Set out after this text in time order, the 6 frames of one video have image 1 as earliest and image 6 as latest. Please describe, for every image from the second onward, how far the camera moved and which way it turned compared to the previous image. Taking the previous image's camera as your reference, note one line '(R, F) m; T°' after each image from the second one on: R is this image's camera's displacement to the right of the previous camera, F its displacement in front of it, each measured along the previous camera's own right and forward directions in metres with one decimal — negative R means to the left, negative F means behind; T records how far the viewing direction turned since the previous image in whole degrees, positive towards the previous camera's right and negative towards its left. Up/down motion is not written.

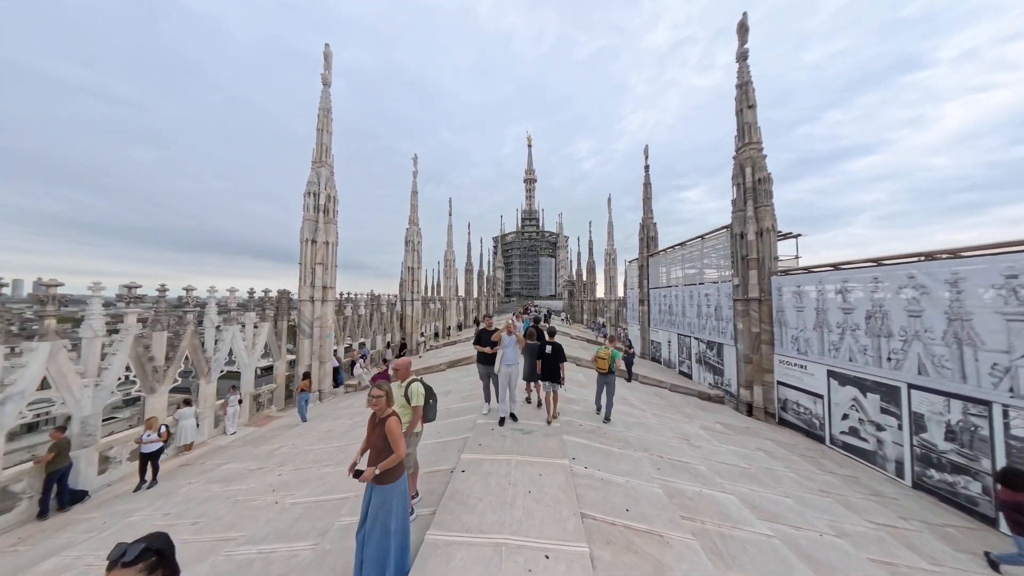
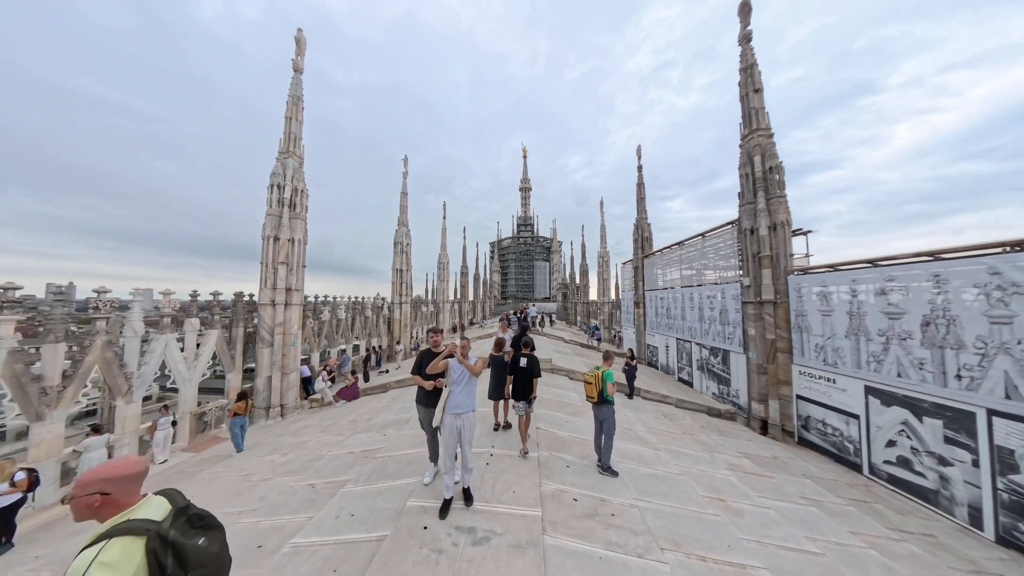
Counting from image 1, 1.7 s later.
(+0.3, +1.4) m; +1°
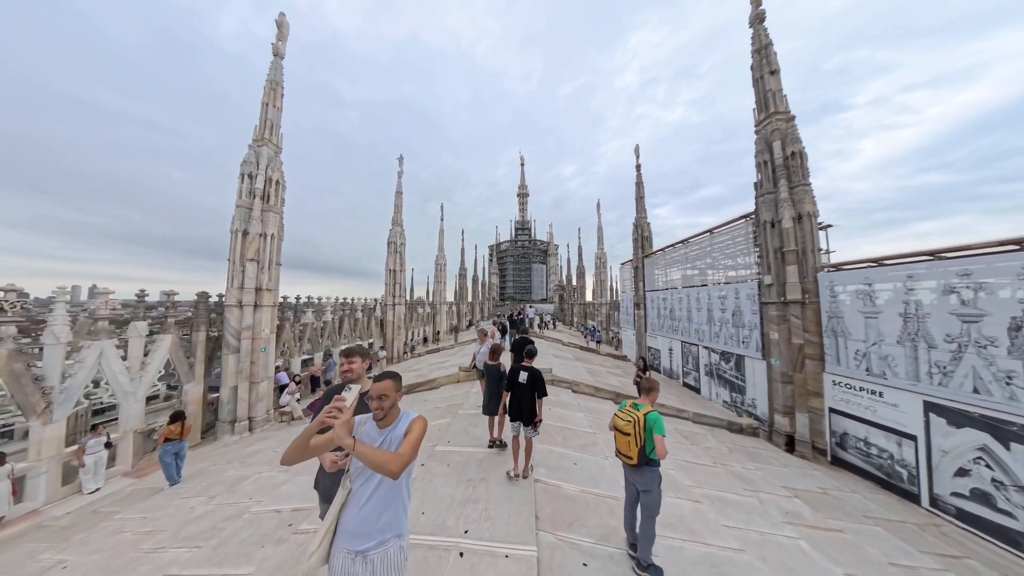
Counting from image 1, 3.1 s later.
(+0.1, +1.2) m; +1°
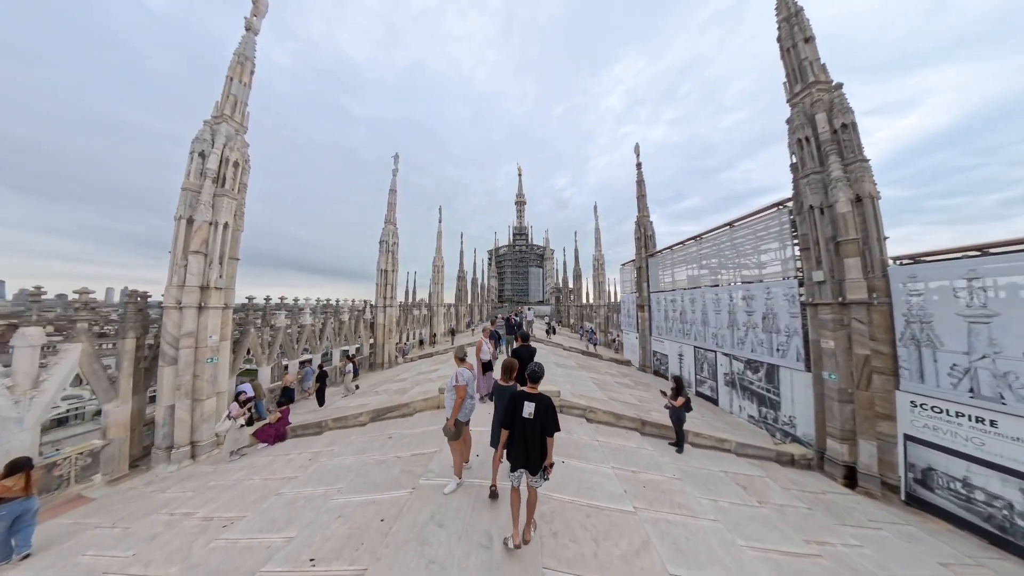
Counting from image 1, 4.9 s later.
(0.0, +1.7) m; +1°
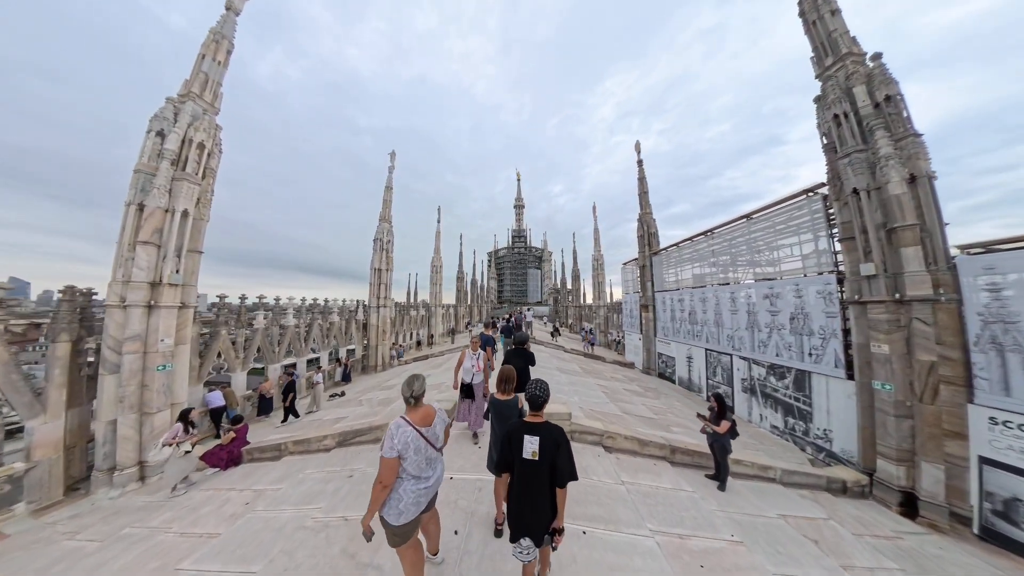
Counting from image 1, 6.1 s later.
(0.0, +1.2) m; 0°
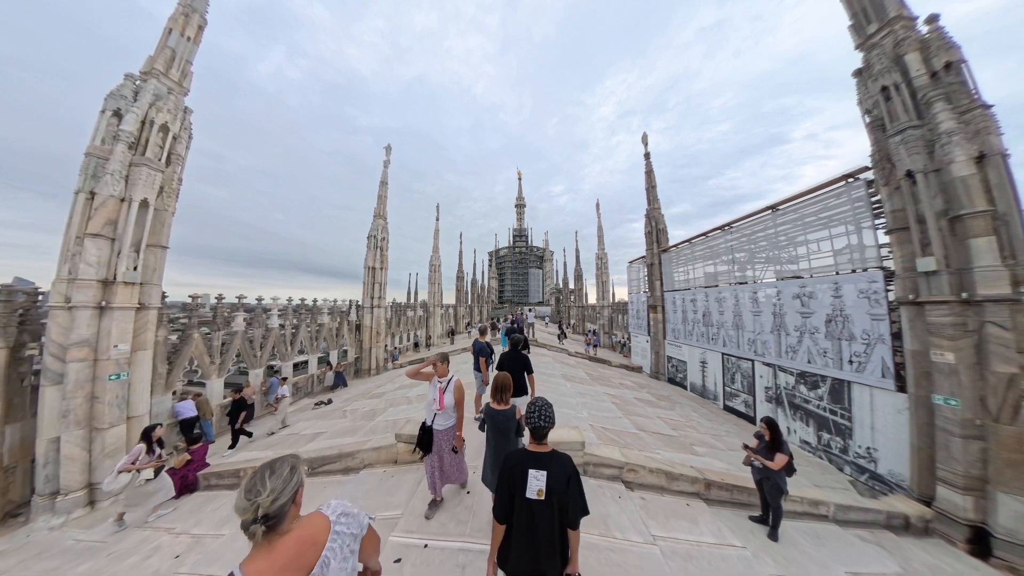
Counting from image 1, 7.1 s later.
(0.0, +1.0) m; 0°
